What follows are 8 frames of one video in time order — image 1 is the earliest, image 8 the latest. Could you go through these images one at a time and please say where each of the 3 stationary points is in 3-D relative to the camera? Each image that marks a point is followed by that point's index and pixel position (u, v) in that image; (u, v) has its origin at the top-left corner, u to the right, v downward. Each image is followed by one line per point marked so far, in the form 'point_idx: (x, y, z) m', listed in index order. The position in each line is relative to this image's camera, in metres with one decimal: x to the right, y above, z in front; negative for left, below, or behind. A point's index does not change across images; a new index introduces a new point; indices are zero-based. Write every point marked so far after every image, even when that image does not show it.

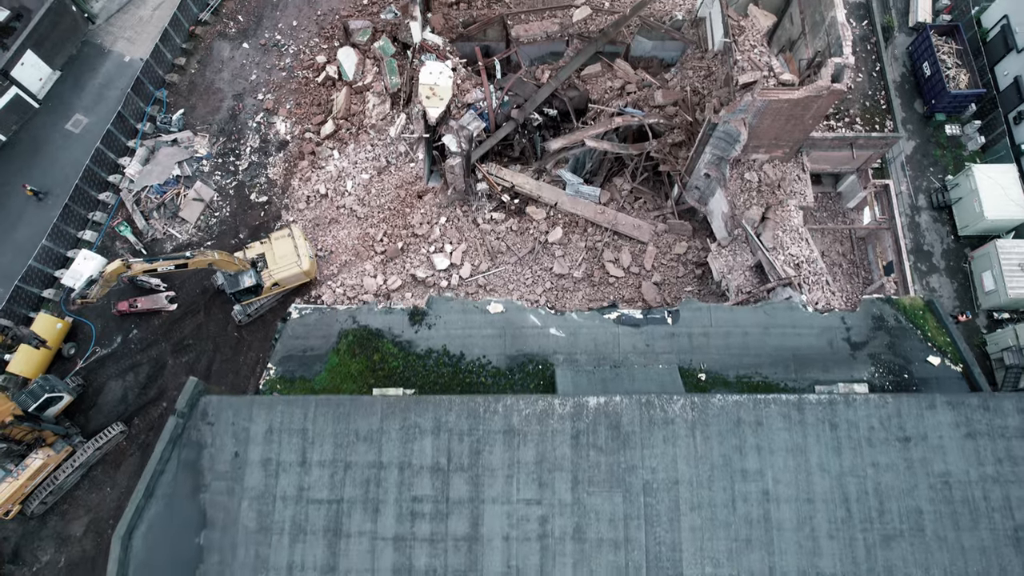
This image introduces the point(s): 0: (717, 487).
0: (+3.3, -3.1, +11.1) m
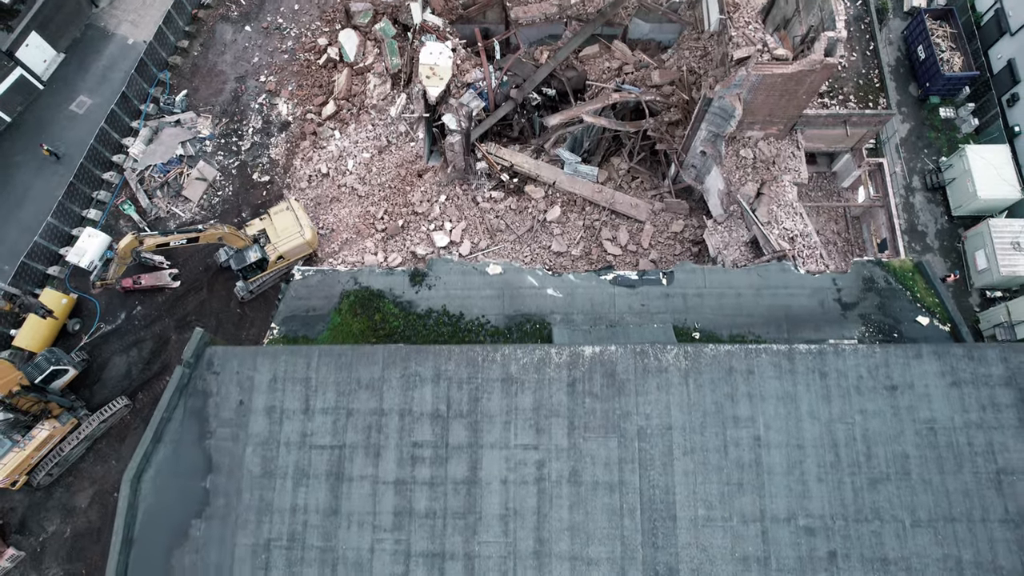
0: (+3.2, -2.3, +11.4) m
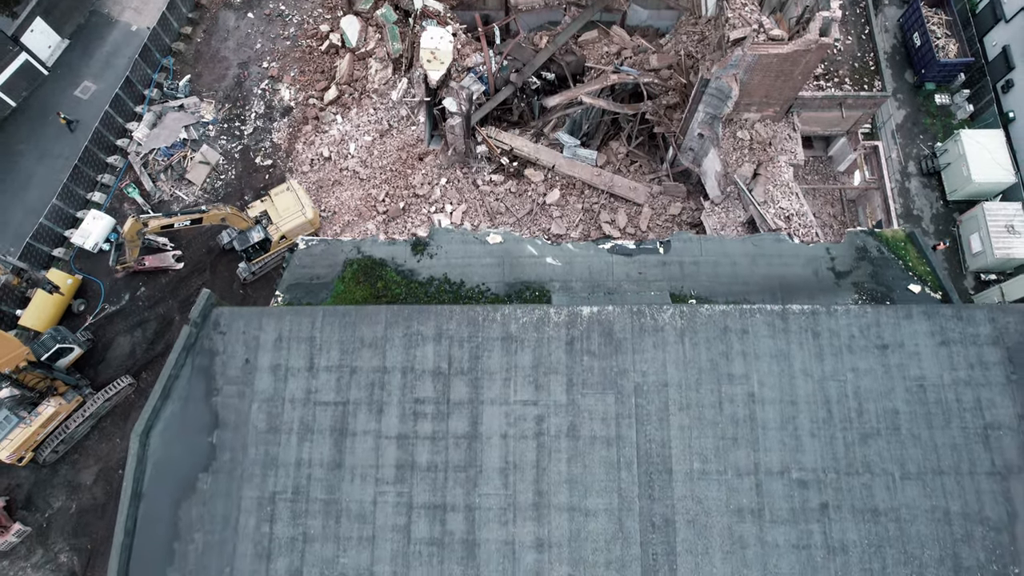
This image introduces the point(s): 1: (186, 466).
0: (+3.2, -1.7, +11.7) m
1: (-5.4, -2.9, +11.5) m
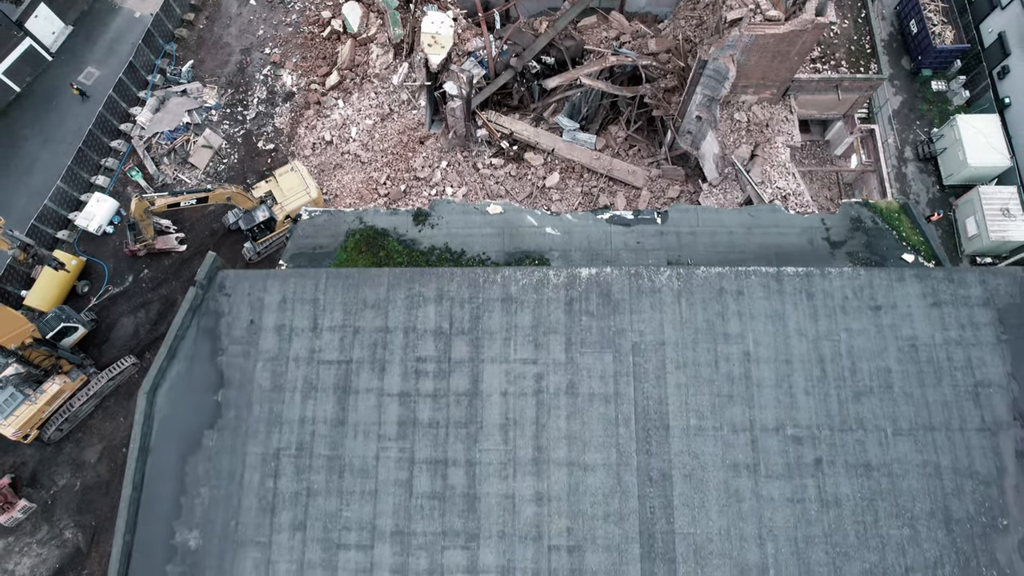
0: (+3.2, -1.0, +11.9) m
1: (-5.4, -2.3, +11.7) m
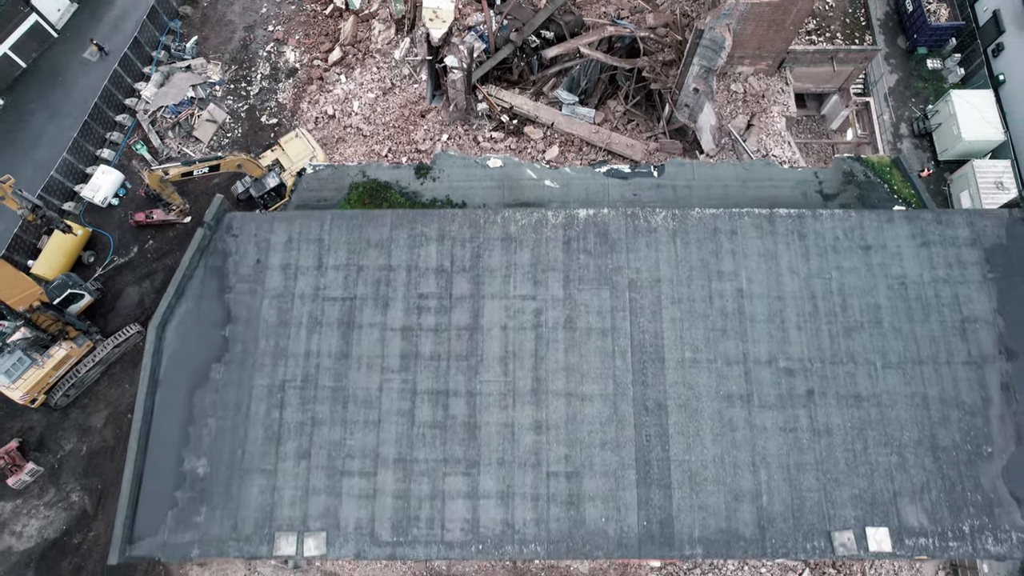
0: (+3.2, +0.1, +12.2) m
1: (-5.4, -1.2, +12.1) m
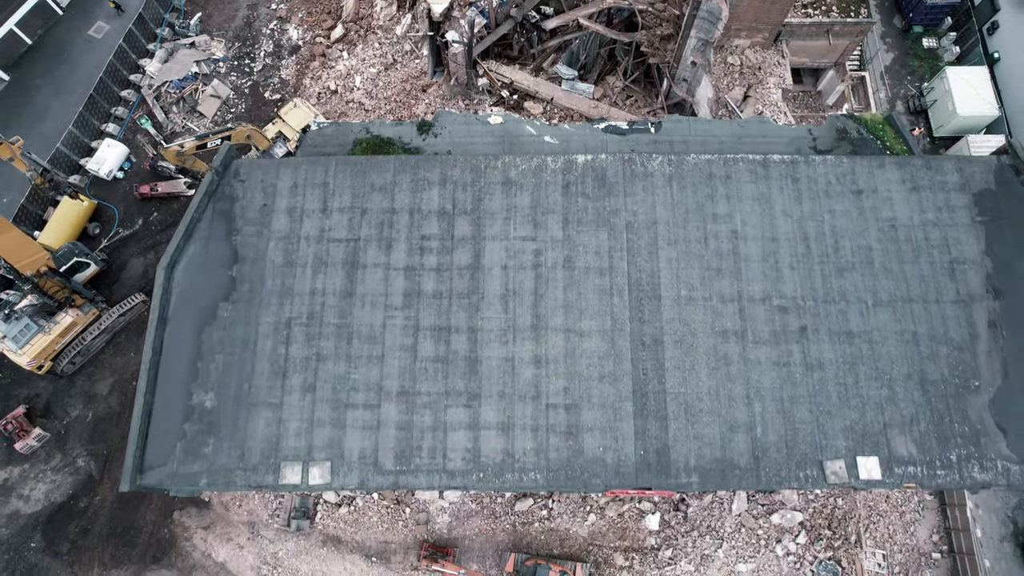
0: (+3.2, +1.1, +12.5) m
1: (-5.4, -0.1, +12.4) m
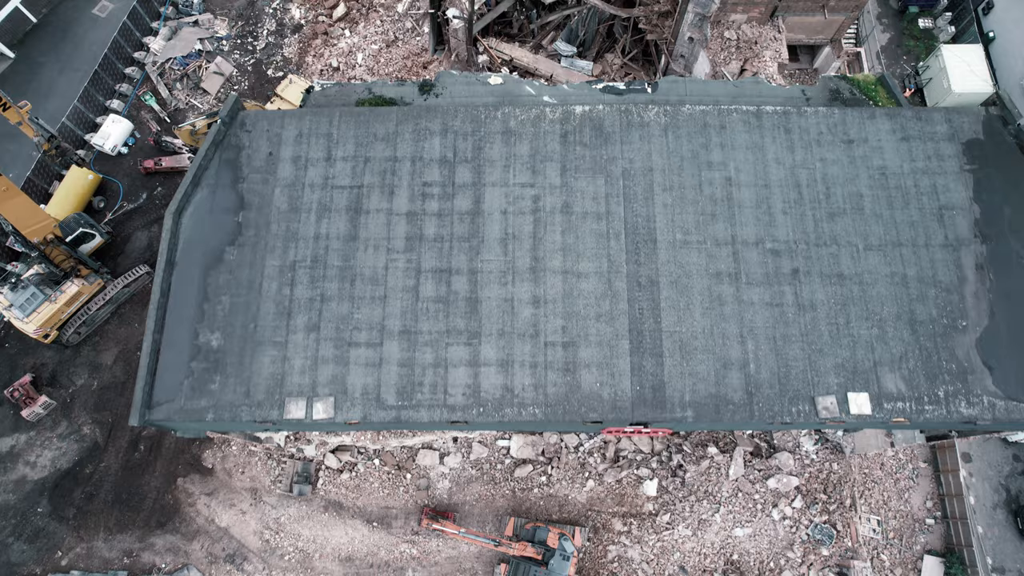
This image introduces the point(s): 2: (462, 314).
0: (+3.2, +2.1, +12.8) m
1: (-5.4, +0.9, +12.7) m
2: (-0.9, -0.5, +12.0) m
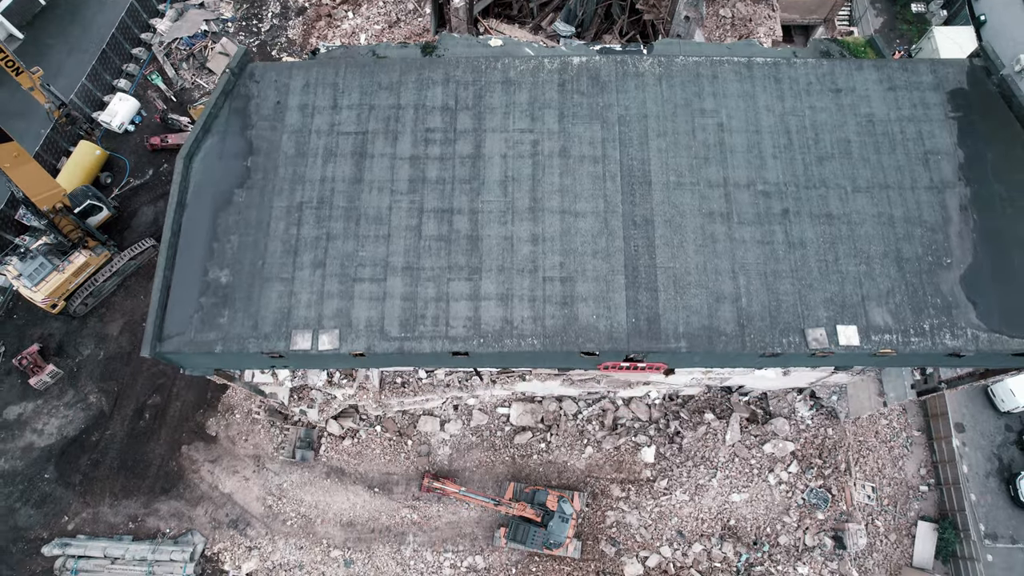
0: (+3.2, +3.2, +13.3) m
1: (-5.4, +1.9, +13.1) m
2: (-0.9, +0.7, +12.4) m
